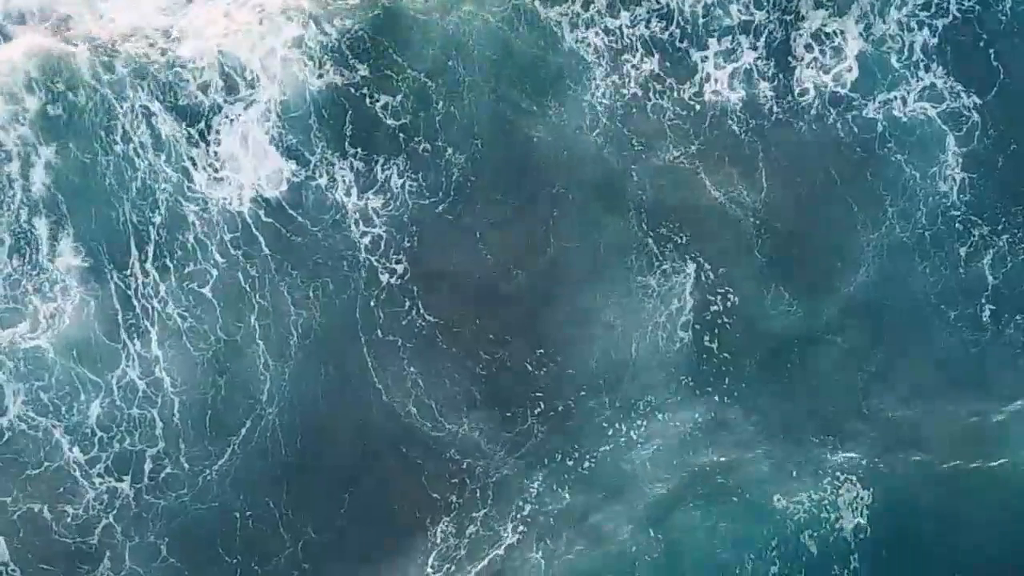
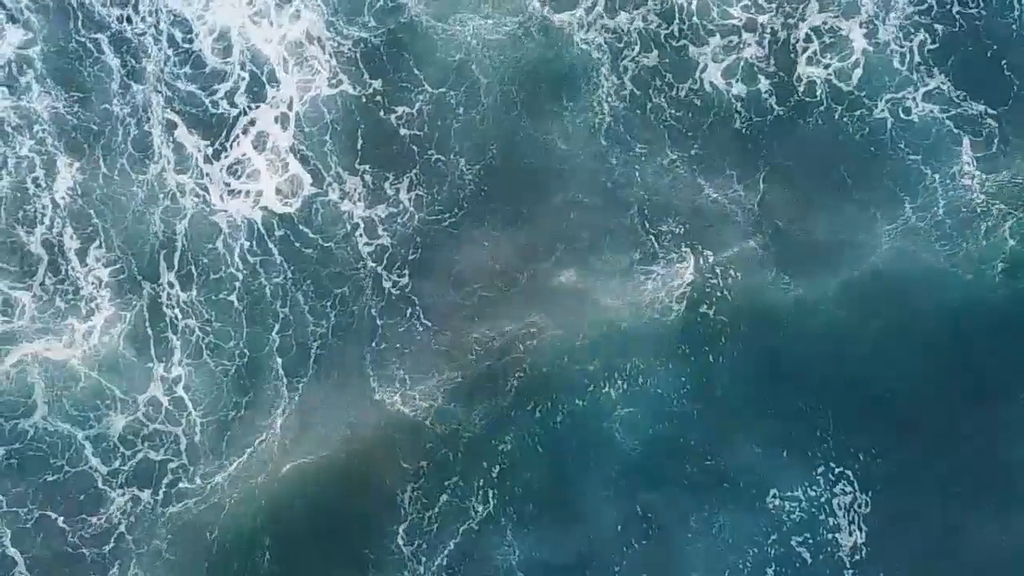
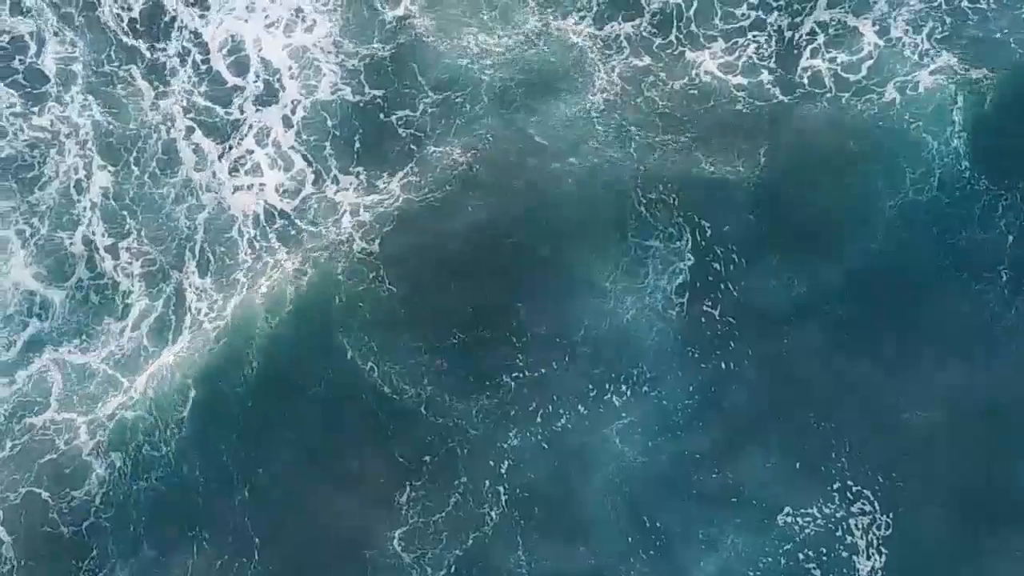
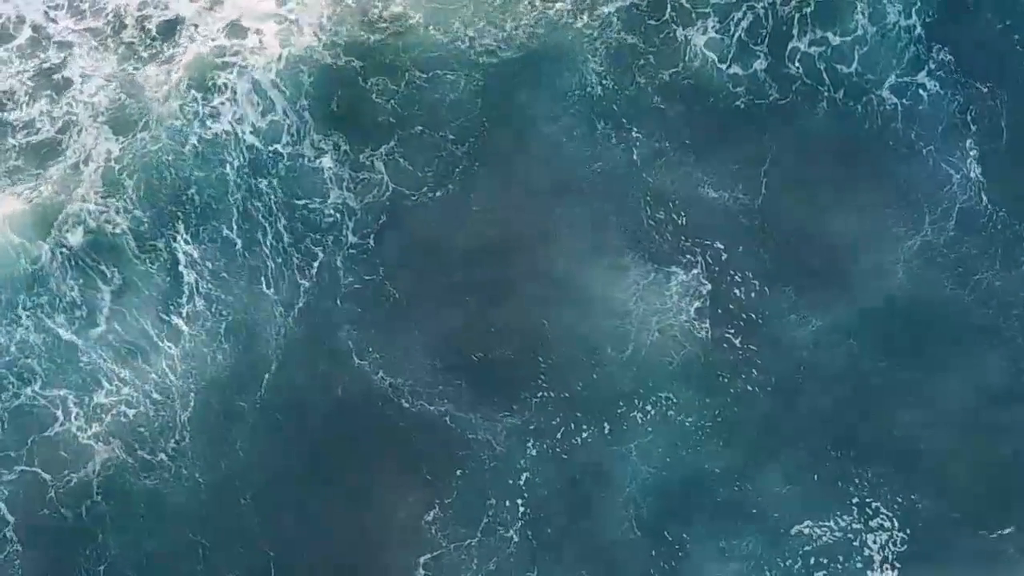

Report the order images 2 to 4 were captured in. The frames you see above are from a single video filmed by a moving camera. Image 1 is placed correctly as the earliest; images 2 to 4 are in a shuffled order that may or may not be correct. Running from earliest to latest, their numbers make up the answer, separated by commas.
2, 3, 4
